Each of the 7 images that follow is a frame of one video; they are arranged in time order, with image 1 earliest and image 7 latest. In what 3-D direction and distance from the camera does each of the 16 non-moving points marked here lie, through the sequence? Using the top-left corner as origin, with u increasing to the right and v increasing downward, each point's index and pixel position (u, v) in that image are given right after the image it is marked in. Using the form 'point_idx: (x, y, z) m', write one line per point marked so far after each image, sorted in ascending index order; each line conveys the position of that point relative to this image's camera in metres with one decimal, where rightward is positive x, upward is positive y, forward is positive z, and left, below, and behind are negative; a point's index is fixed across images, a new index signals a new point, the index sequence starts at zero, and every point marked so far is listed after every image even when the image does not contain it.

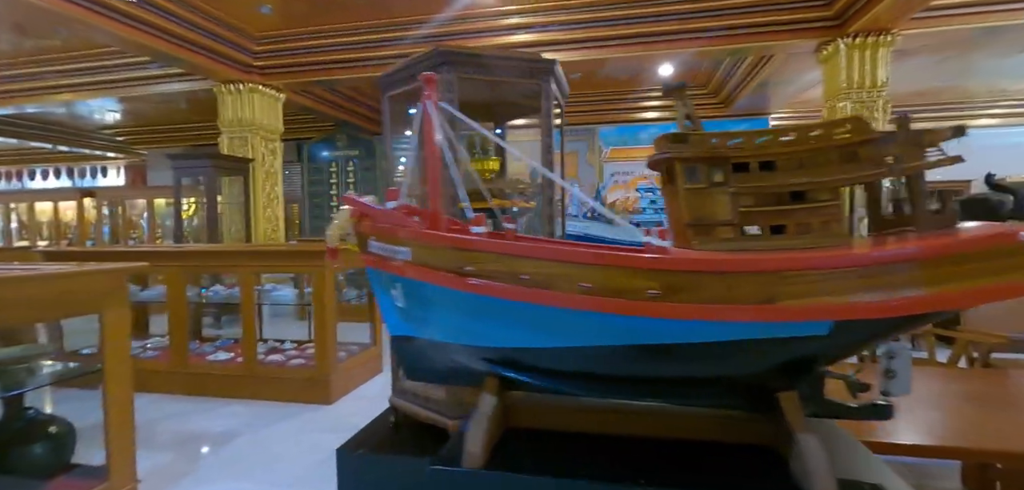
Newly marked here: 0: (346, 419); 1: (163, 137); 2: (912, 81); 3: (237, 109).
0: (-1.0, -1.1, +2.9) m
1: (-6.9, +2.1, +9.2) m
2: (+5.8, +2.4, +6.8) m
3: (-3.4, +1.7, +5.8) m
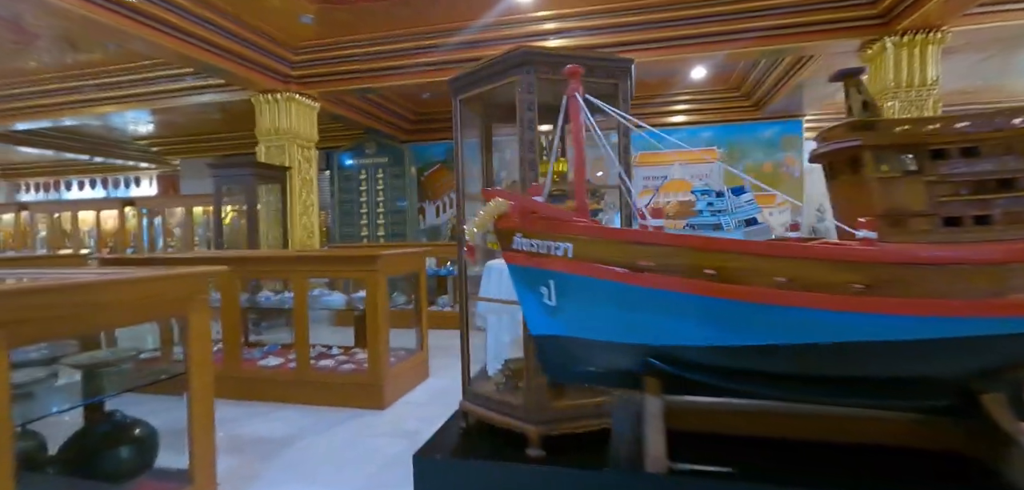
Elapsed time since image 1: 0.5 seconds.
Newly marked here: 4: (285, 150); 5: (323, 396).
0: (-0.7, -1.1, +2.9) m
1: (-6.3, +2.0, +9.4) m
2: (+6.2, +2.3, +6.6) m
3: (-3.0, +1.6, +5.9) m
4: (-2.8, +1.2, +5.8) m
5: (-1.3, -1.0, +3.2) m
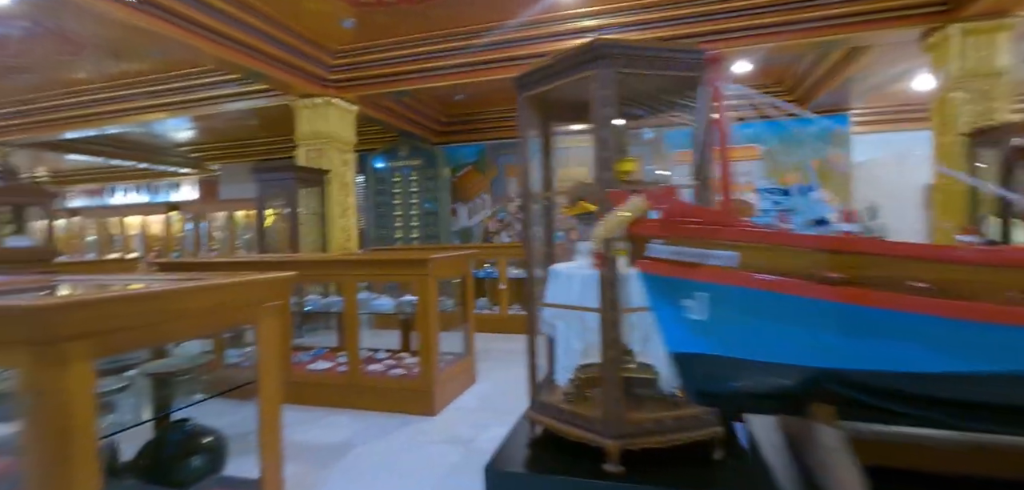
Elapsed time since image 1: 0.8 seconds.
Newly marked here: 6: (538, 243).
0: (-0.3, -1.1, +2.8) m
1: (-5.7, +1.9, +9.7) m
2: (+6.7, +2.3, +6.2) m
3: (-2.5, +1.5, +5.9) m
4: (-2.3, +1.1, +5.8) m
5: (-0.9, -1.1, +3.2) m
6: (+0.1, 0.0, +2.2) m
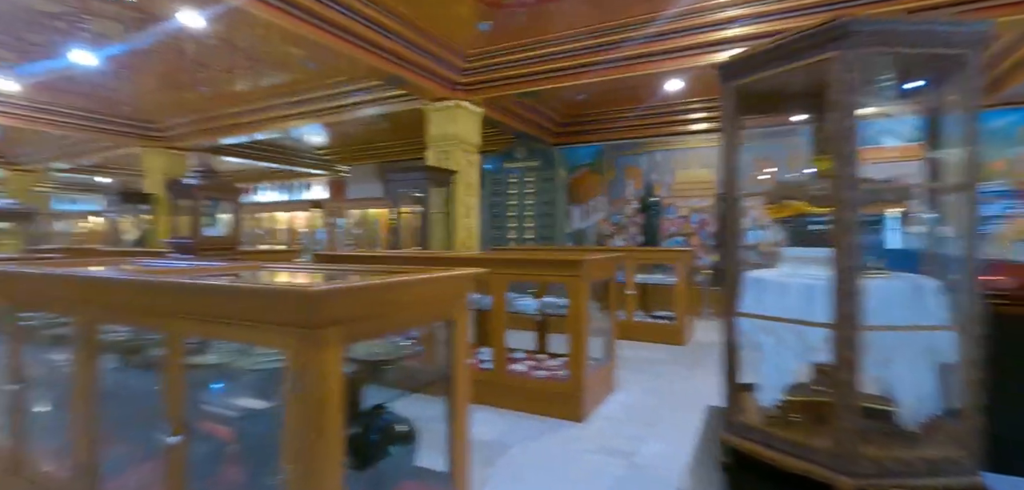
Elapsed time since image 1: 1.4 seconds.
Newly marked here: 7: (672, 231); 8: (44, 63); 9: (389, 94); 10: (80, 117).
0: (+0.6, -1.1, +2.7) m
1: (-3.3, +2.0, +10.4) m
2: (+8.3, +2.1, +4.7) m
3: (-0.9, +1.6, +6.1) m
4: (-0.8, +1.2, +6.0) m
5: (0.0, -1.1, +3.2) m
6: (+0.9, 0.0, +2.0) m
7: (+2.6, +0.2, +7.6) m
8: (-5.1, +2.0, +5.2) m
9: (-1.6, +2.0, +6.2) m
10: (-6.6, +2.0, +7.2) m
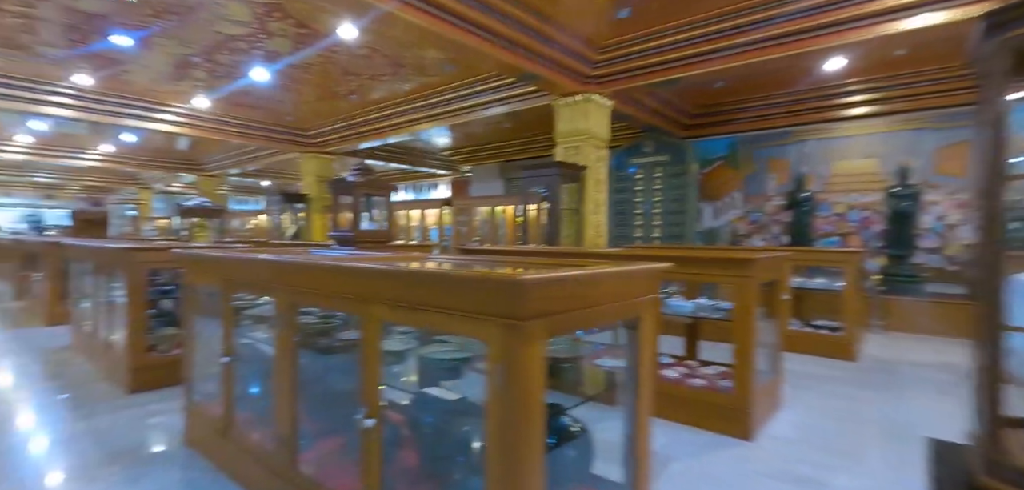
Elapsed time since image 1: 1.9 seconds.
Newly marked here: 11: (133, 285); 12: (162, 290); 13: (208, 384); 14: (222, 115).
0: (+1.4, -1.1, +2.3) m
1: (-0.6, +2.1, +10.7) m
2: (+9.4, +2.0, +2.6) m
3: (+0.8, +1.6, +6.0) m
4: (+0.9, +1.2, +5.9) m
5: (+1.0, -1.0, +3.0) m
6: (+1.6, 0.0, +1.5) m
7: (+4.4, +0.2, +6.7) m
8: (-3.6, +2.1, +6.1) m
9: (+0.1, +2.0, +6.3) m
10: (-4.5, +2.1, +8.3) m
11: (-2.4, -0.3, +2.9) m
12: (-2.3, -0.3, +3.2) m
13: (-1.5, -0.7, +2.3) m
14: (-4.8, +2.2, +7.8) m
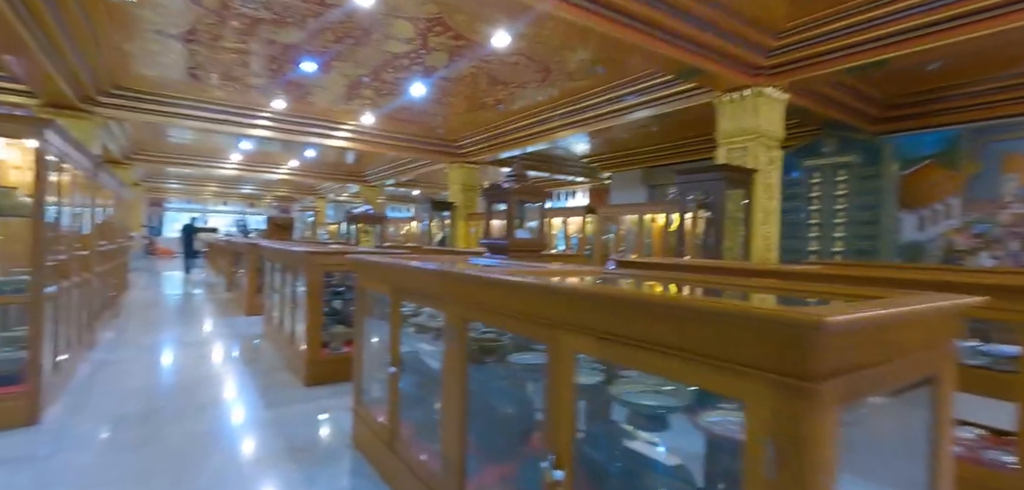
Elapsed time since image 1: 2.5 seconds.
0: (+2.1, -1.2, +1.6) m
1: (+2.5, +1.8, +10.3) m
2: (+9.9, +1.7, -0.3) m
3: (+2.6, +1.5, +5.3) m
4: (+2.6, +1.0, +5.2) m
5: (+1.9, -1.1, +2.3) m
6: (+2.1, -0.1, +0.8) m
7: (+6.2, 0.0, +4.9) m
8: (-1.6, +2.0, +6.5) m
9: (+2.0, +1.9, +5.8) m
10: (-2.0, +2.0, +8.9) m
11: (-1.3, -0.3, +3.2) m
12: (-1.3, -0.3, +3.4) m
13: (-0.7, -0.7, +2.3) m
14: (-2.3, +2.1, +8.6) m
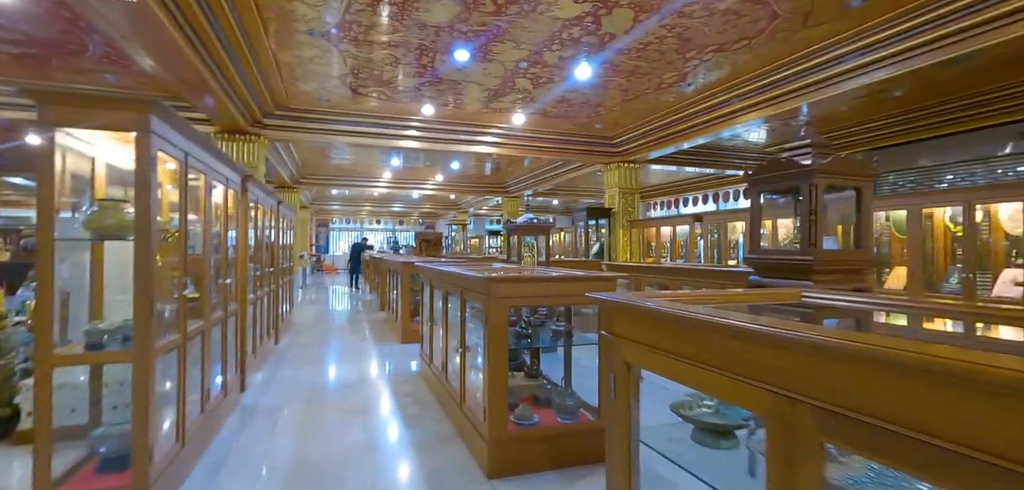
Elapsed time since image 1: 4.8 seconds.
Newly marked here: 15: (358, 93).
0: (+2.8, -1.2, -0.3) m
1: (+5.4, +1.7, +8.1) m
2: (+9.8, +2.0, -4.0) m
3: (+4.2, +1.4, +3.3) m
4: (+4.2, +1.0, +3.1) m
5: (+2.8, -1.1, +0.5) m
6: (+2.6, 0.0, -1.0) m
7: (+7.6, 0.0, +1.9) m
8: (+0.5, +1.8, +5.6) m
9: (+3.7, +1.8, +3.9) m
10: (+0.8, +1.8, +8.0) m
11: (-0.1, -0.4, +2.2) m
12: (0.0, -0.4, +2.4) m
13: (+0.3, -0.8, +1.2) m
14: (+0.3, +1.9, +7.7) m
15: (-1.9, +1.9, +5.9) m
